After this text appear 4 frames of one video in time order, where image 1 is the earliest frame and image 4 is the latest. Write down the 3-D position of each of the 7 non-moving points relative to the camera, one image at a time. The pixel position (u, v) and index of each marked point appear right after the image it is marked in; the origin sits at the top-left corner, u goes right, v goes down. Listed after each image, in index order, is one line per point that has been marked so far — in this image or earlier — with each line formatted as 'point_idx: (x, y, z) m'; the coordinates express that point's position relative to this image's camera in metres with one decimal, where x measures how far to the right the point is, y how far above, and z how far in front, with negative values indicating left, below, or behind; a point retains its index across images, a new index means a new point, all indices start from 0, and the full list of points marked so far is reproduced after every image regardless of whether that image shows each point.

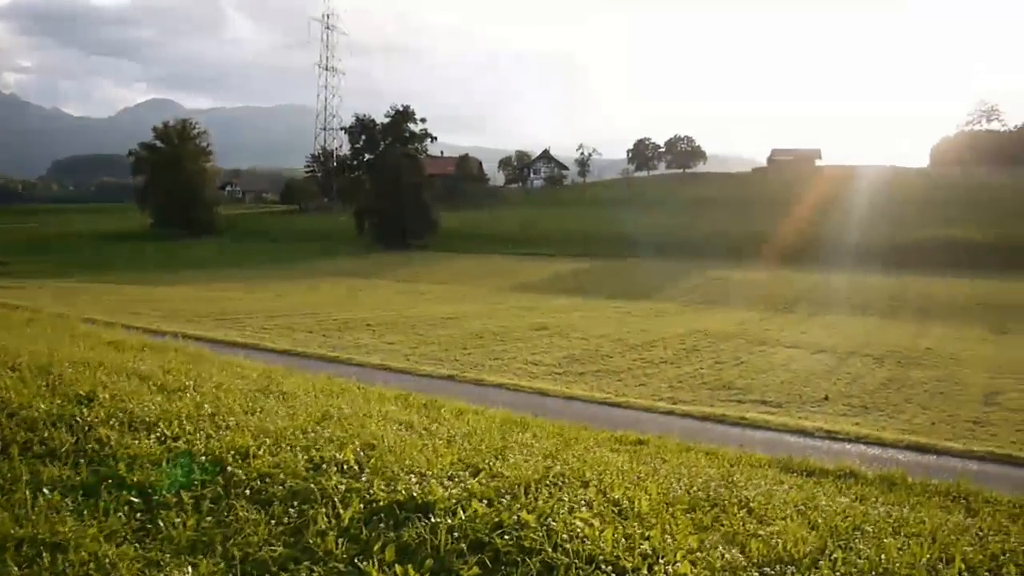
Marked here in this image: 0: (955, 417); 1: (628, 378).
0: (+6.9, -2.0, +13.9) m
1: (+2.3, -1.7, +17.5) m
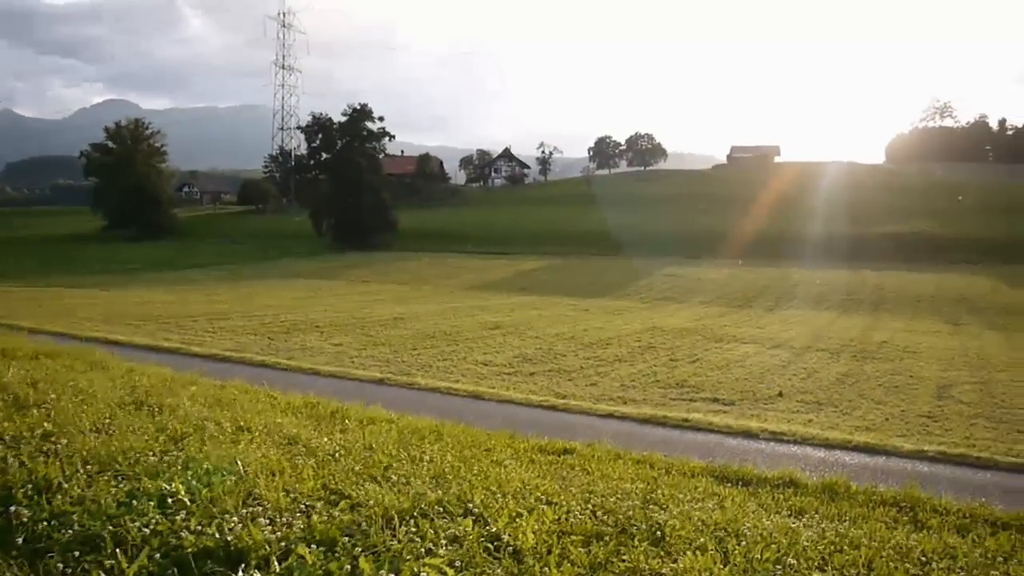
0: (+6.0, -1.9, +13.7) m
1: (+1.3, -1.7, +17.0) m
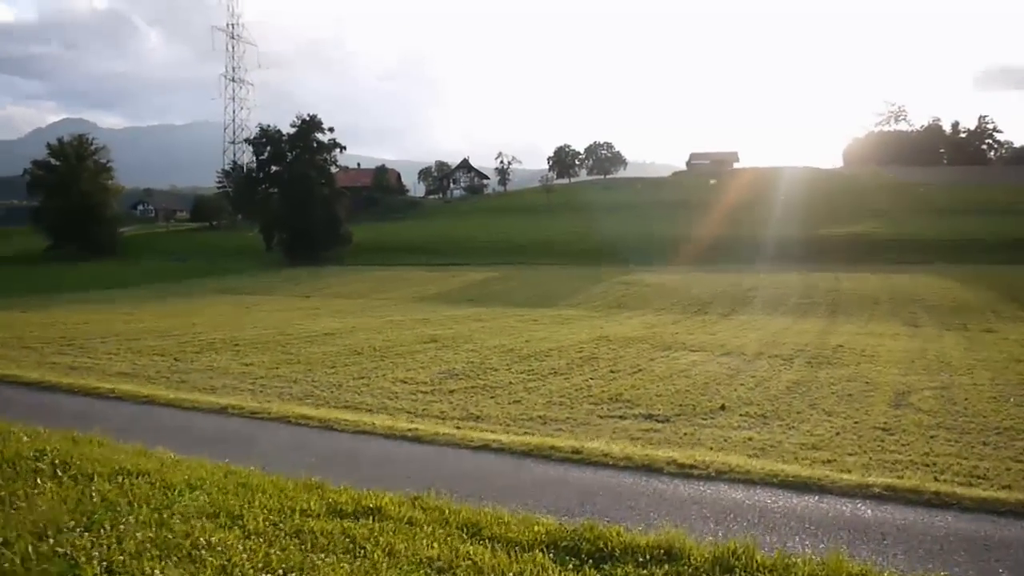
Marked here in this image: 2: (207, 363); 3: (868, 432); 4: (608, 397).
0: (+4.7, -1.9, +12.2) m
1: (-0.1, -1.8, +15.4) m
2: (-6.6, -1.6, +19.4) m
3: (+4.6, -1.9, +11.5) m
4: (+1.6, -1.8, +15.0) m
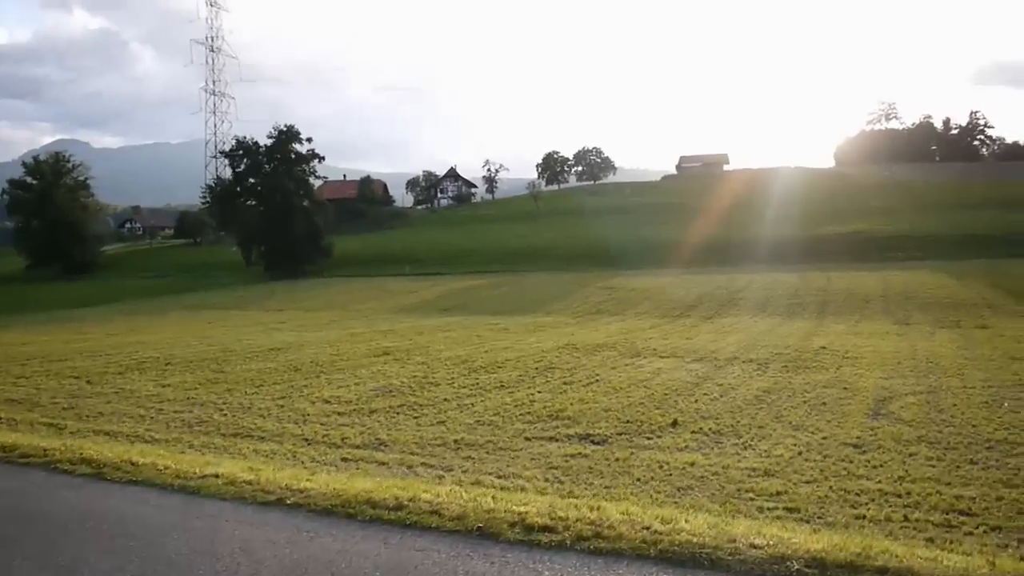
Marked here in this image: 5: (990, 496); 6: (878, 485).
0: (+3.7, -1.8, +10.4) m
1: (-1.2, -1.8, +13.6) m
2: (-7.7, -1.9, +17.6) m
3: (+3.5, -1.8, +9.7) m
4: (+0.6, -1.8, +13.2) m
5: (+3.8, -1.7, +7.2) m
6: (+3.2, -1.7, +7.8) m
